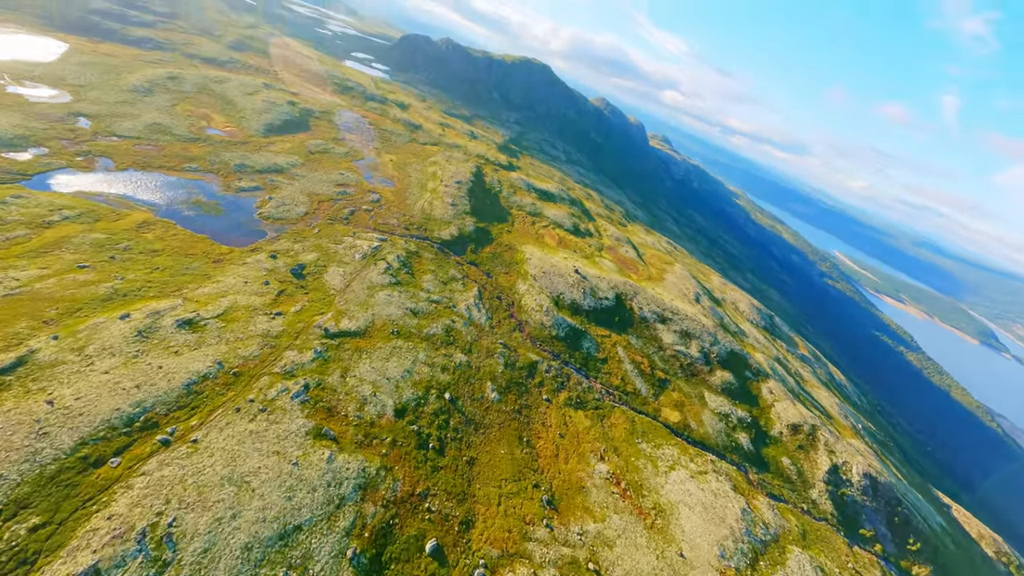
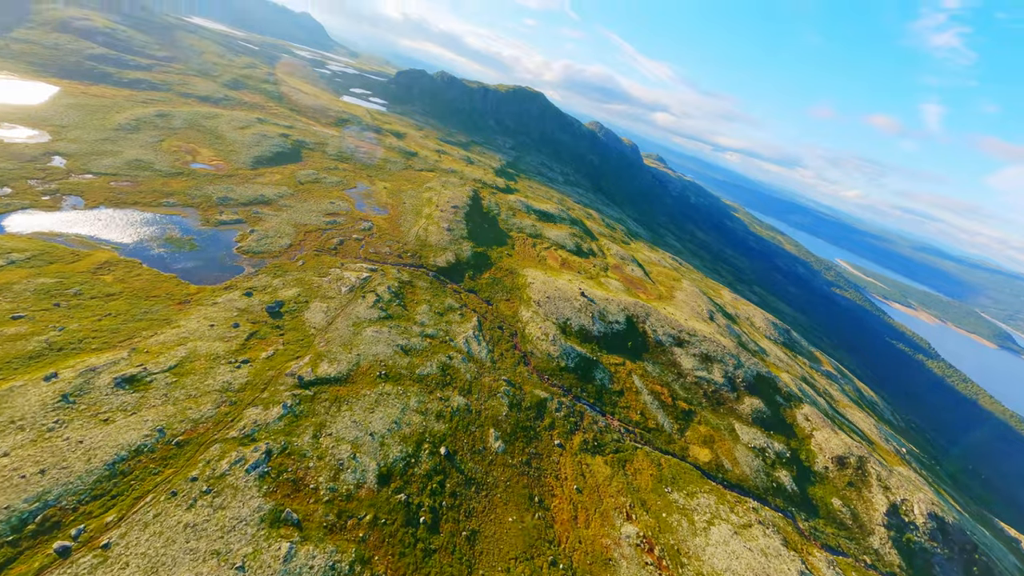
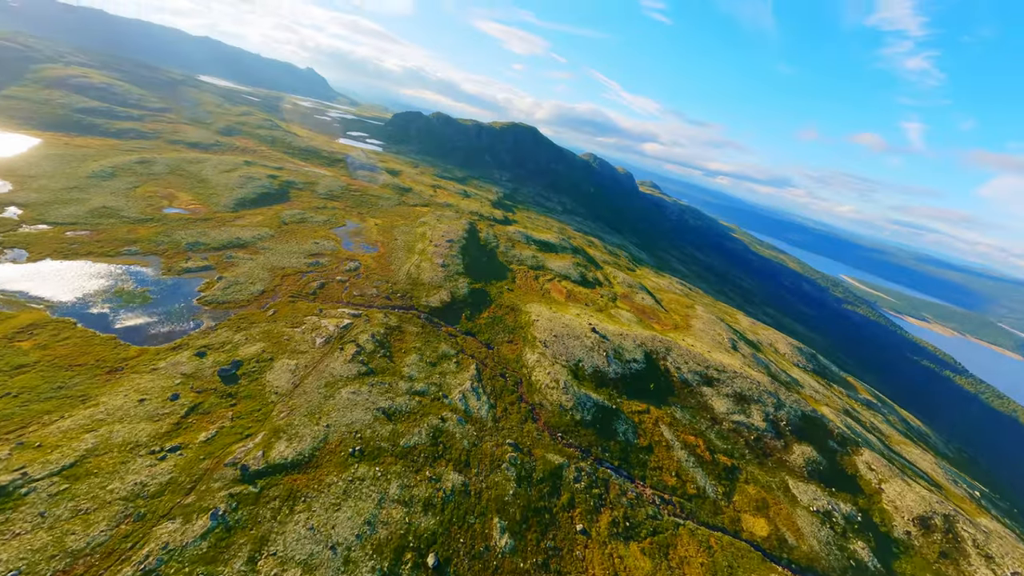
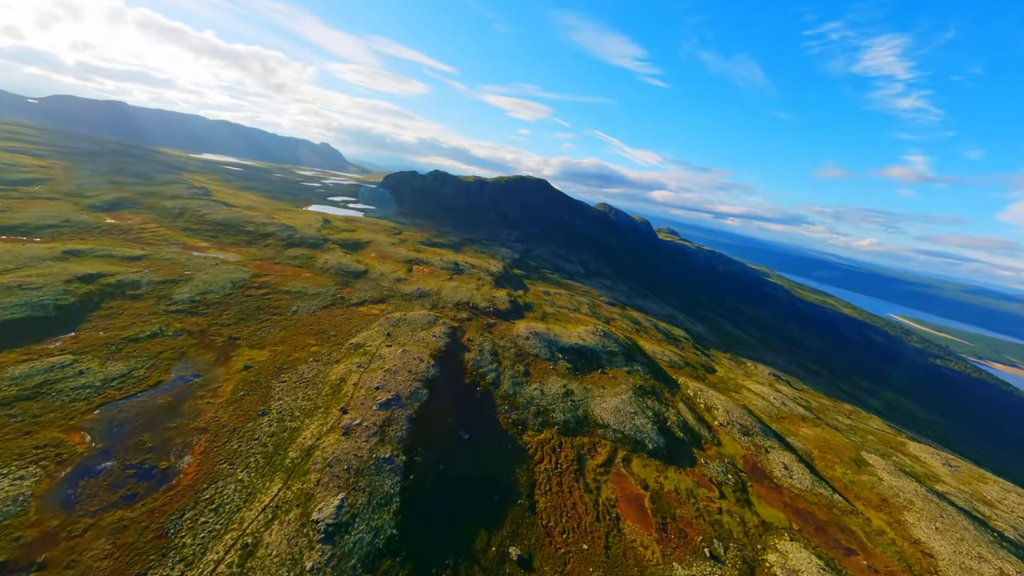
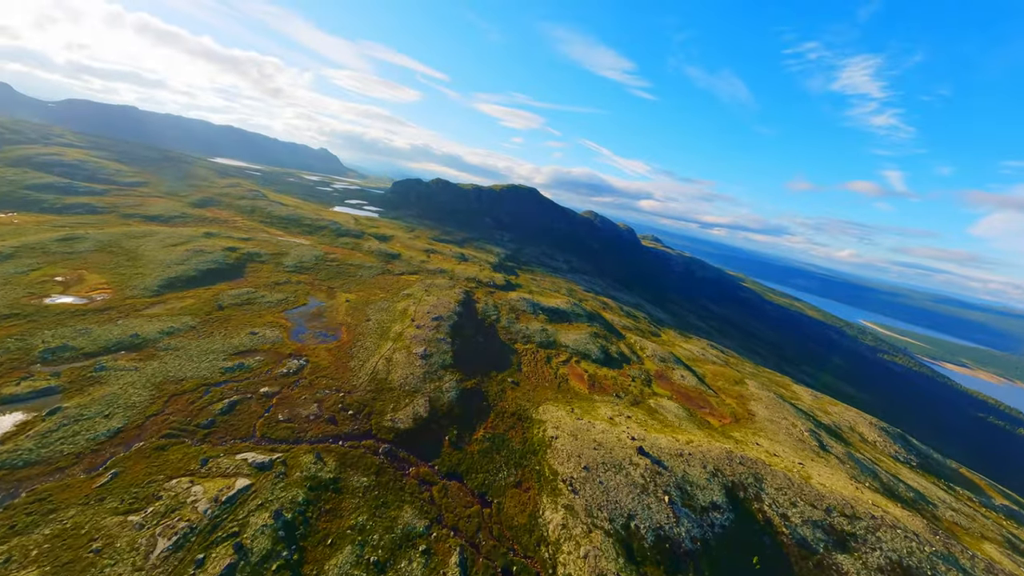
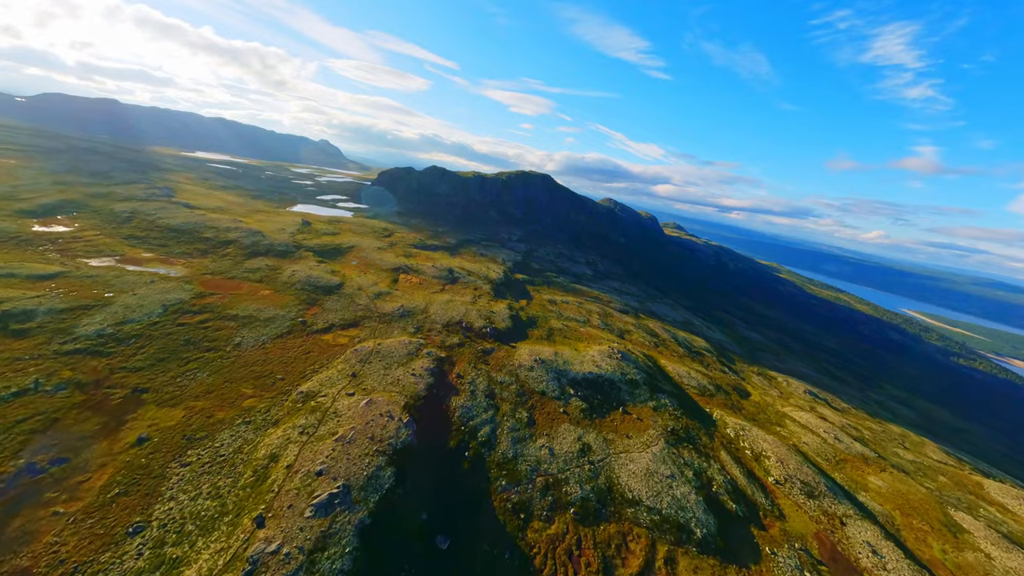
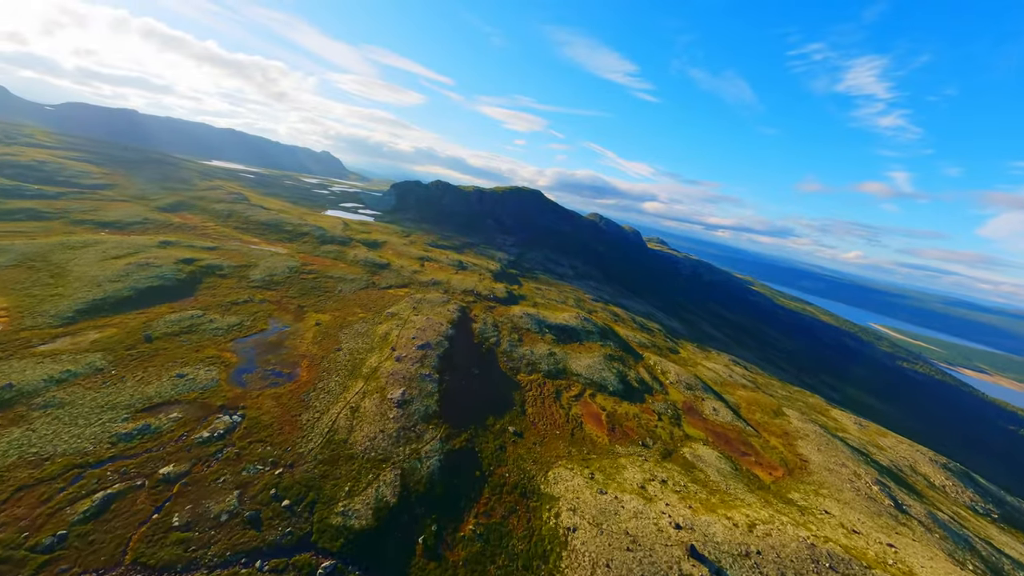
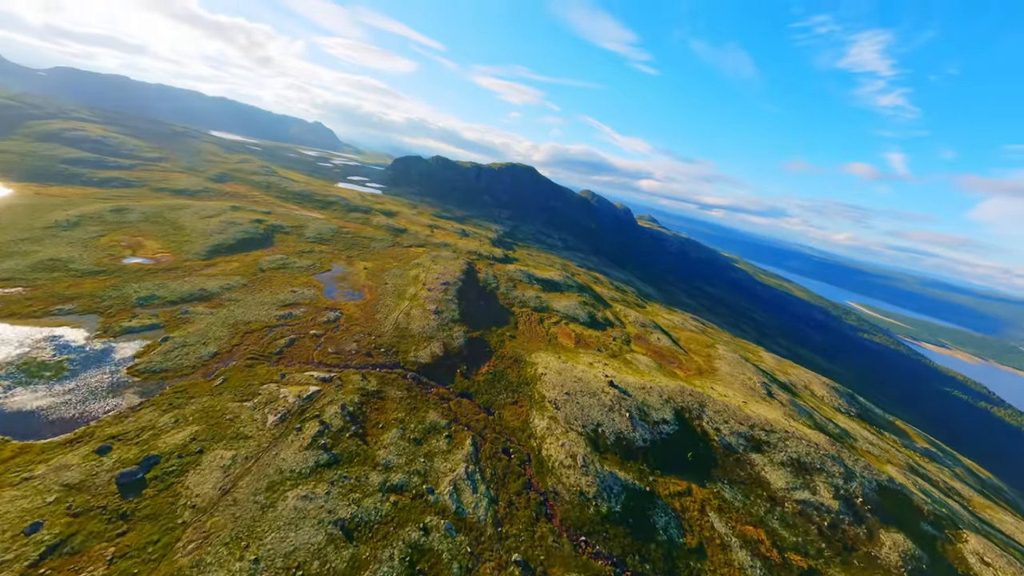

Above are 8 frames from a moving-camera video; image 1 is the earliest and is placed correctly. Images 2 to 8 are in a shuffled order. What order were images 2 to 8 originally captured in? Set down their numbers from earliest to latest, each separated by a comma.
2, 3, 8, 5, 7, 4, 6
